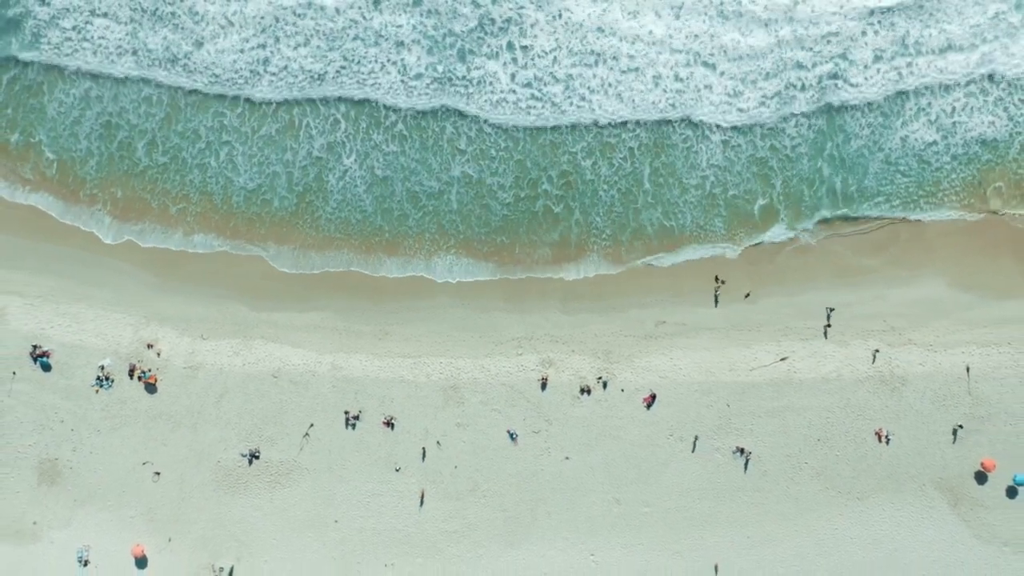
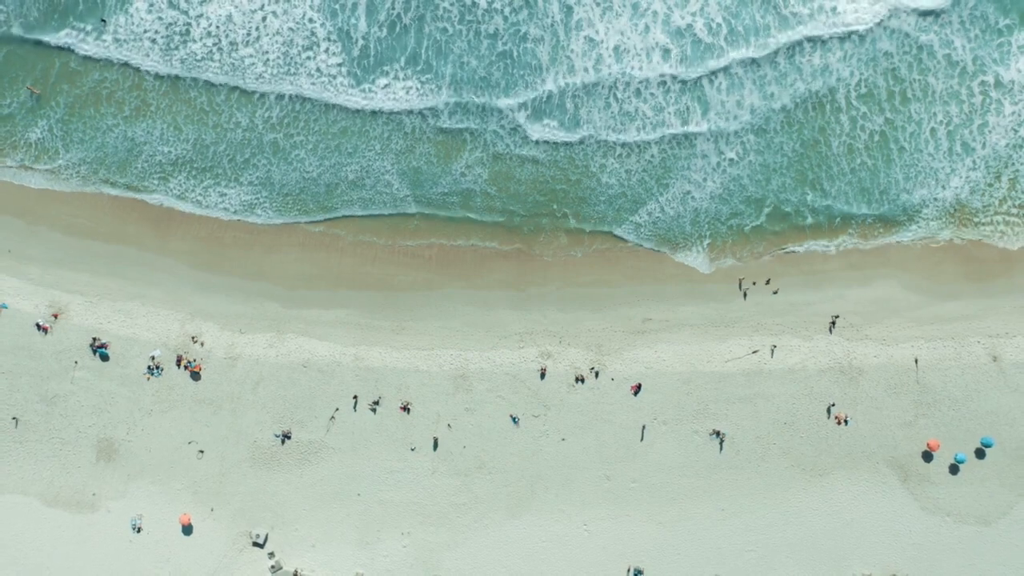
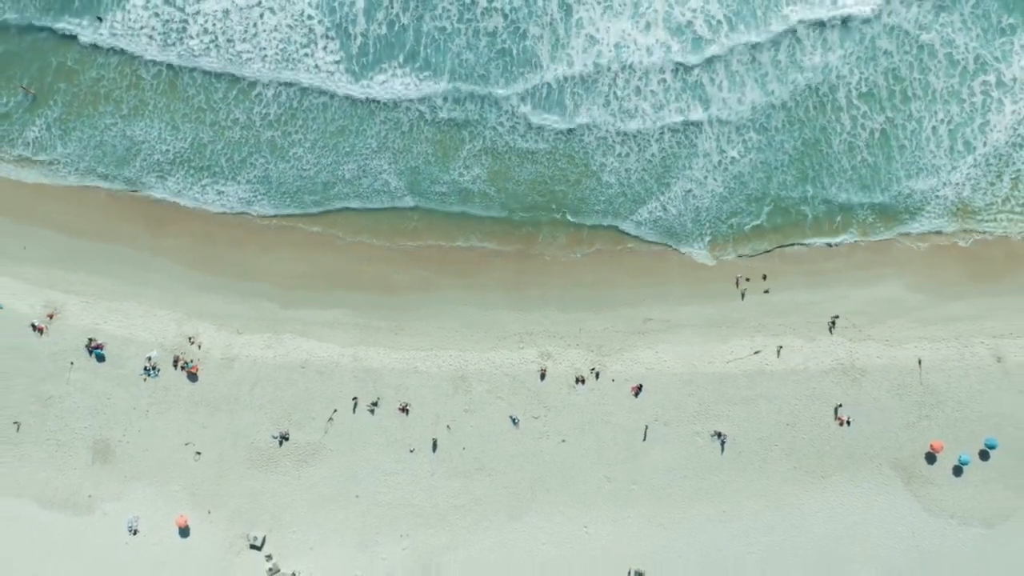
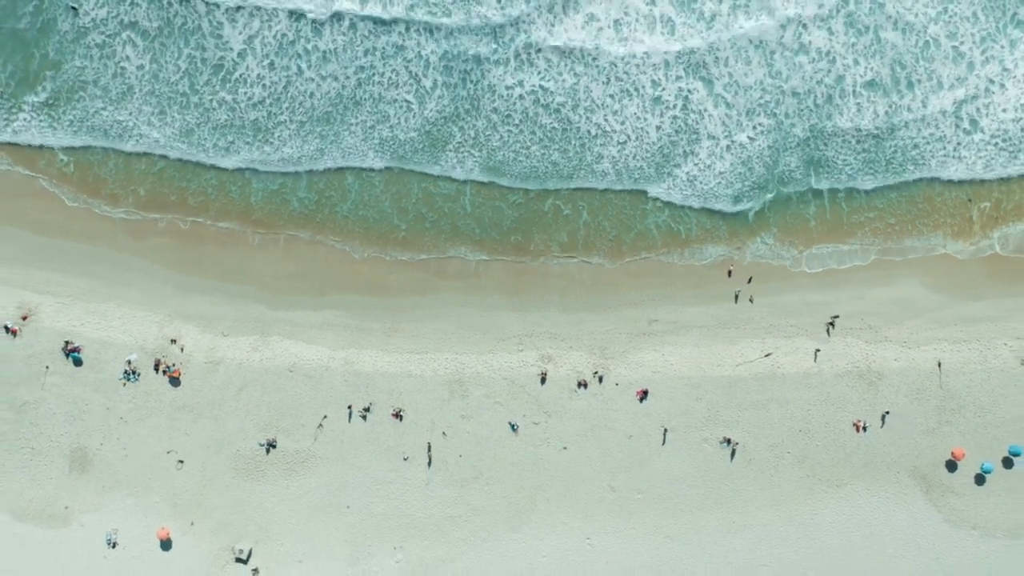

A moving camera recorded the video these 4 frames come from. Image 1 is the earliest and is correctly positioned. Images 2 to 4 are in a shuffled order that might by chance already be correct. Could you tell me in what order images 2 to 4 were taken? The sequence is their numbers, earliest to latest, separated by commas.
4, 3, 2
